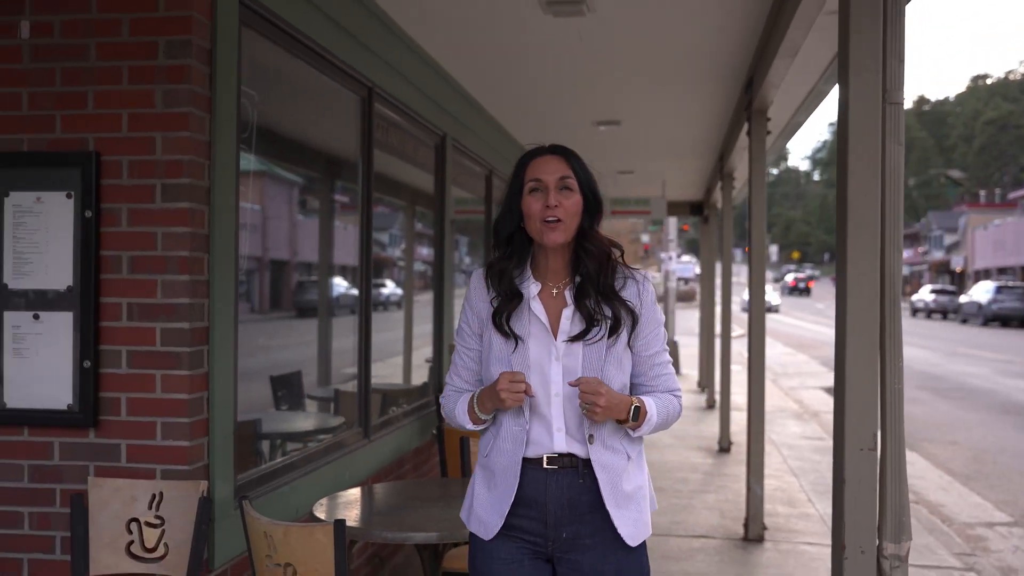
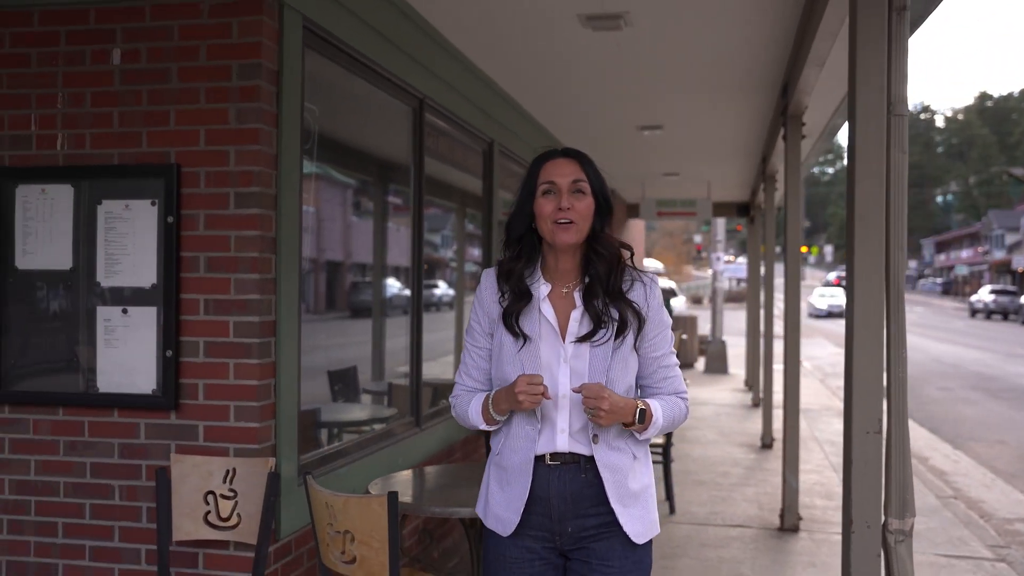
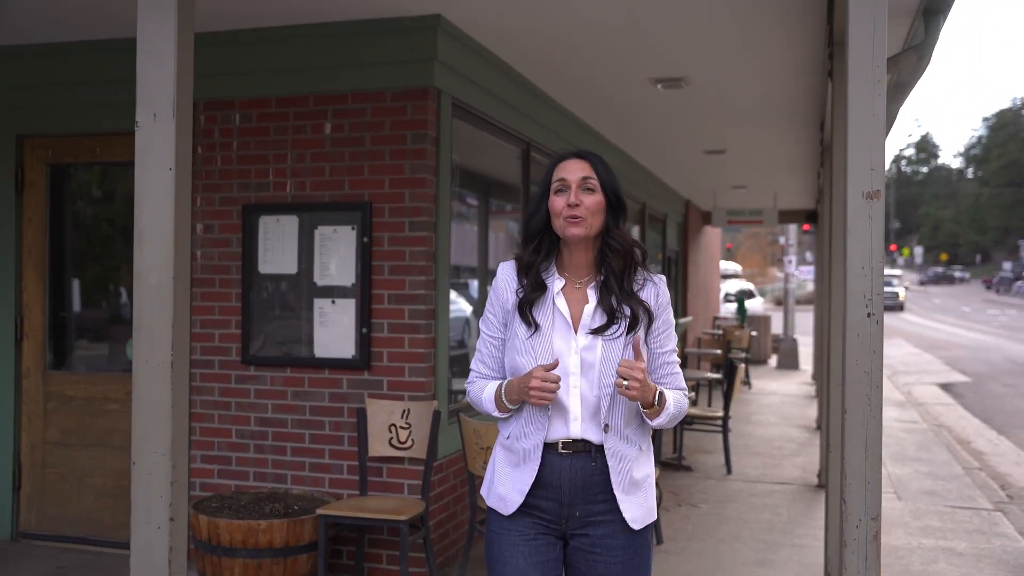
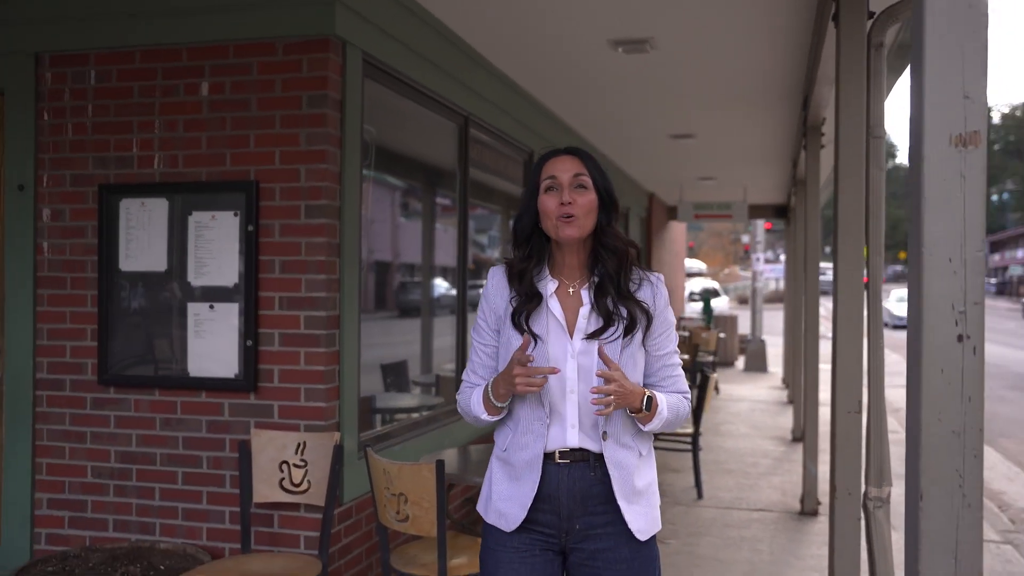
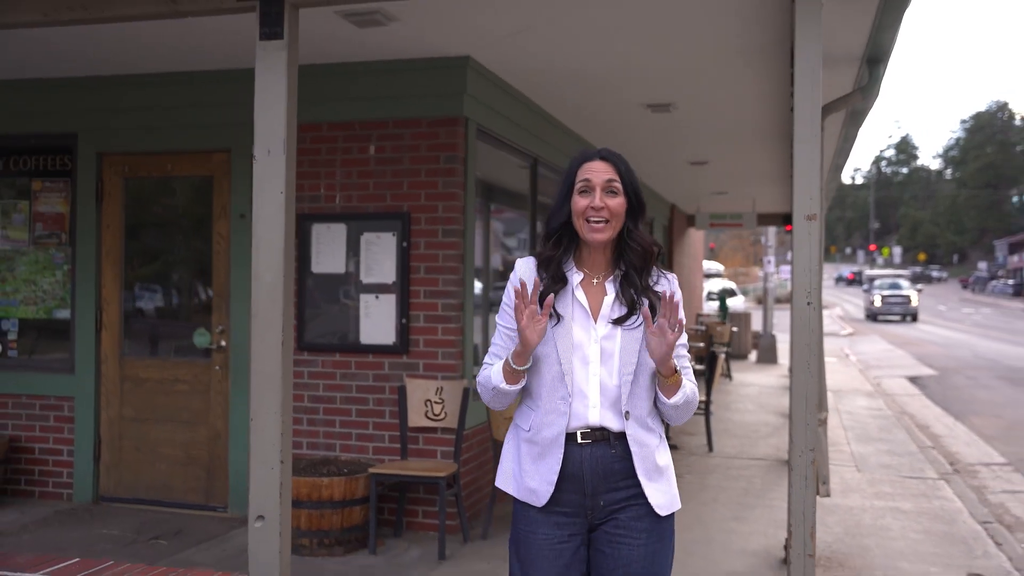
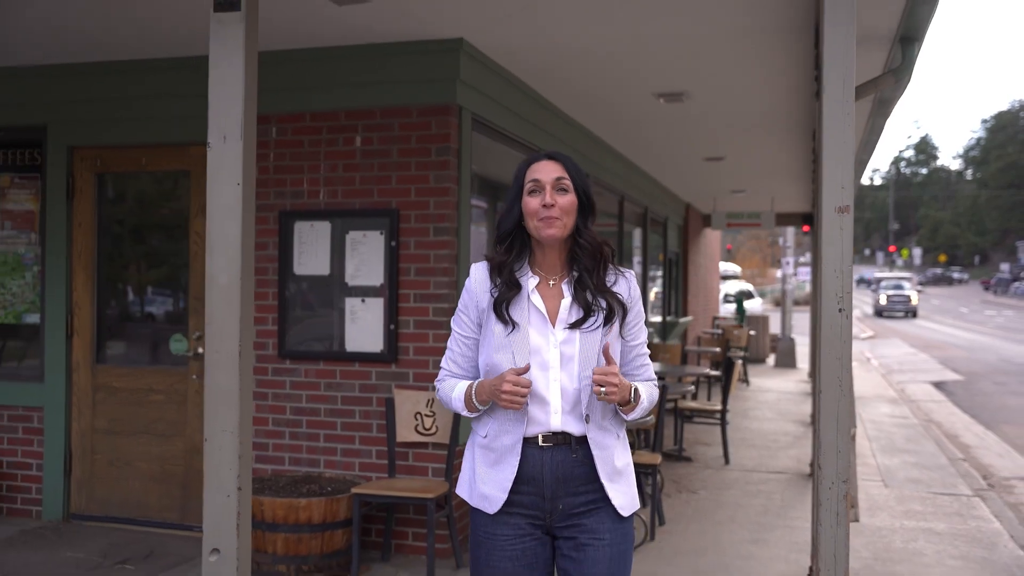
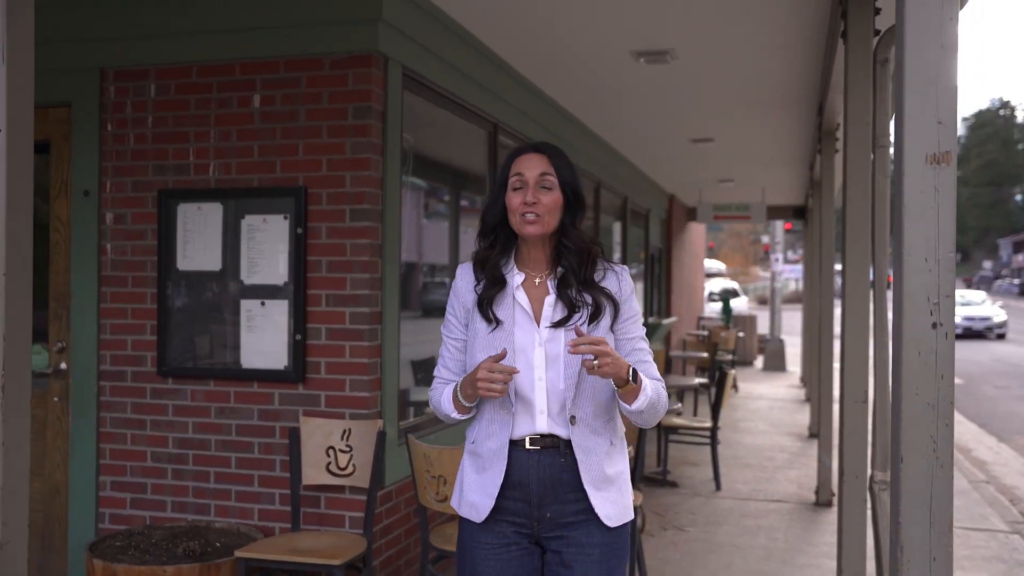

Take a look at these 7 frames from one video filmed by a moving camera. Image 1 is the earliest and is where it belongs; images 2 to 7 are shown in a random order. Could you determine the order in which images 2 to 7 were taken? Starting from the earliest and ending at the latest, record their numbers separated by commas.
2, 4, 7, 3, 6, 5
